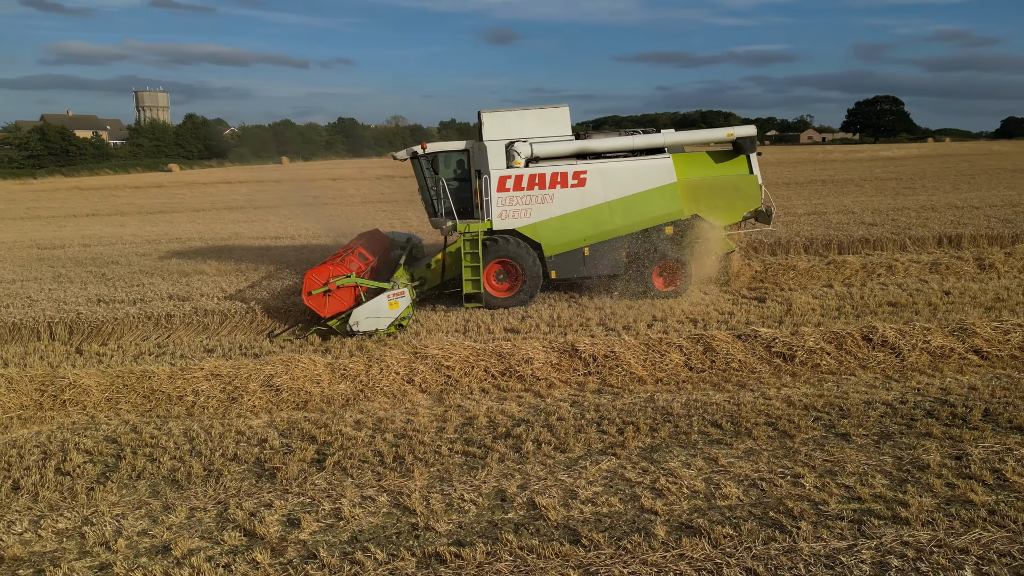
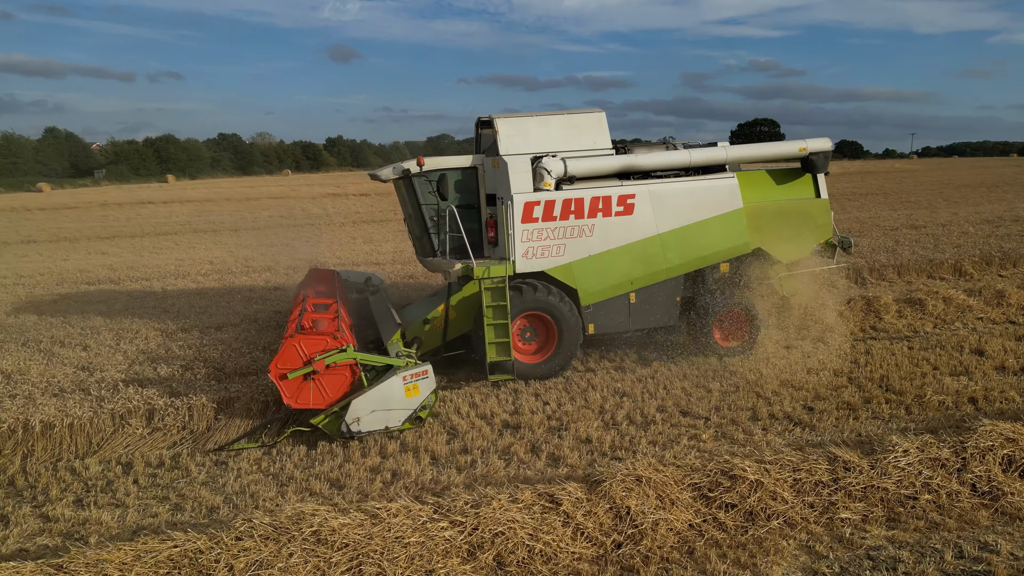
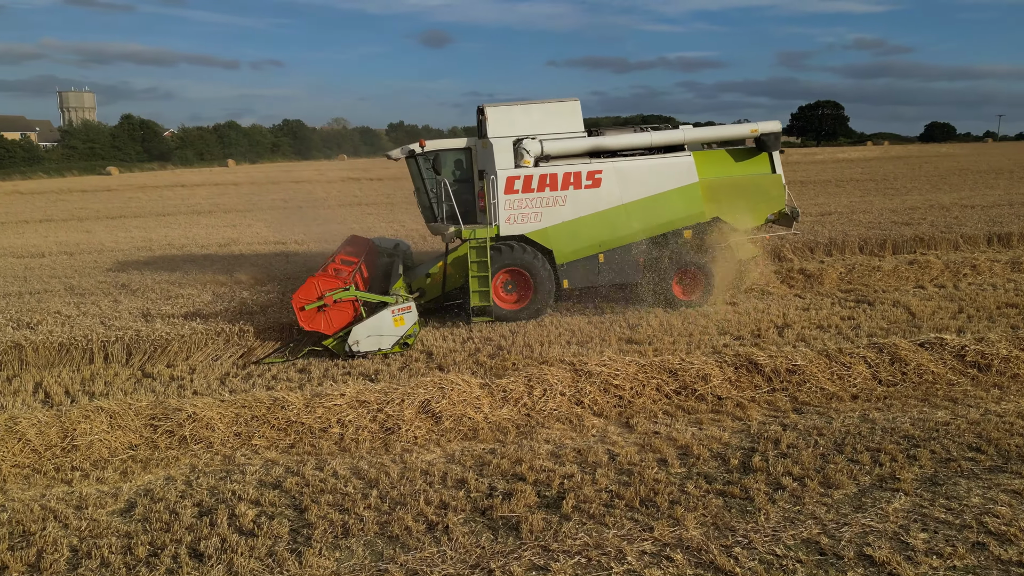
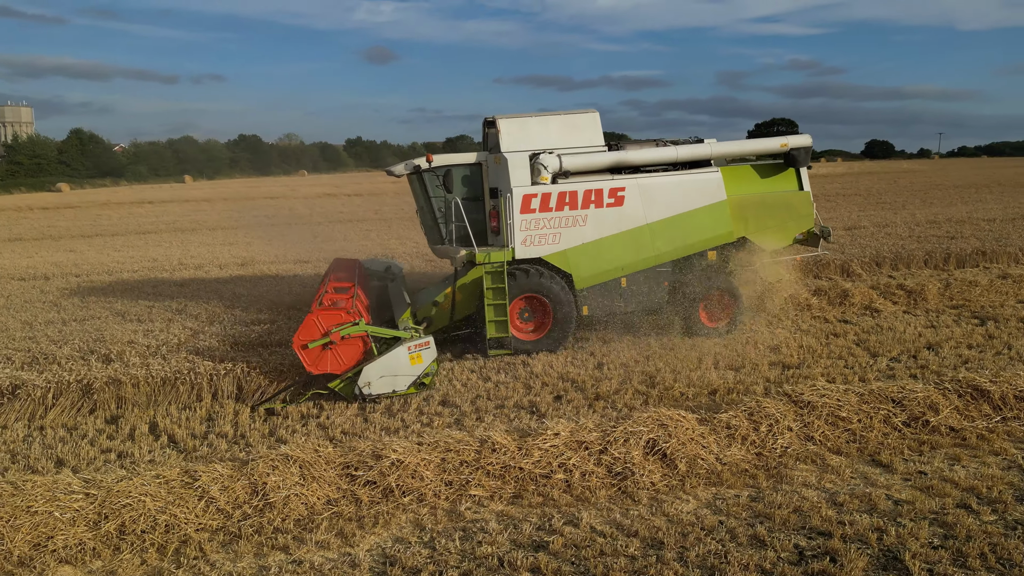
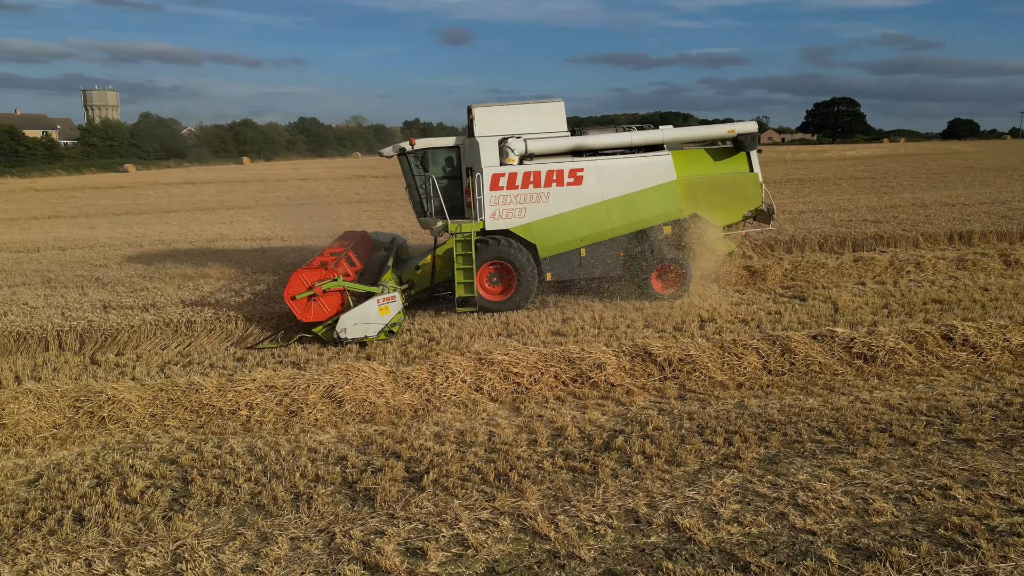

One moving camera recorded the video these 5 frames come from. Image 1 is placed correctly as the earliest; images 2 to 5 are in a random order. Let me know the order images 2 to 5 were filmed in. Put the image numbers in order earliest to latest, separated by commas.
5, 3, 4, 2
